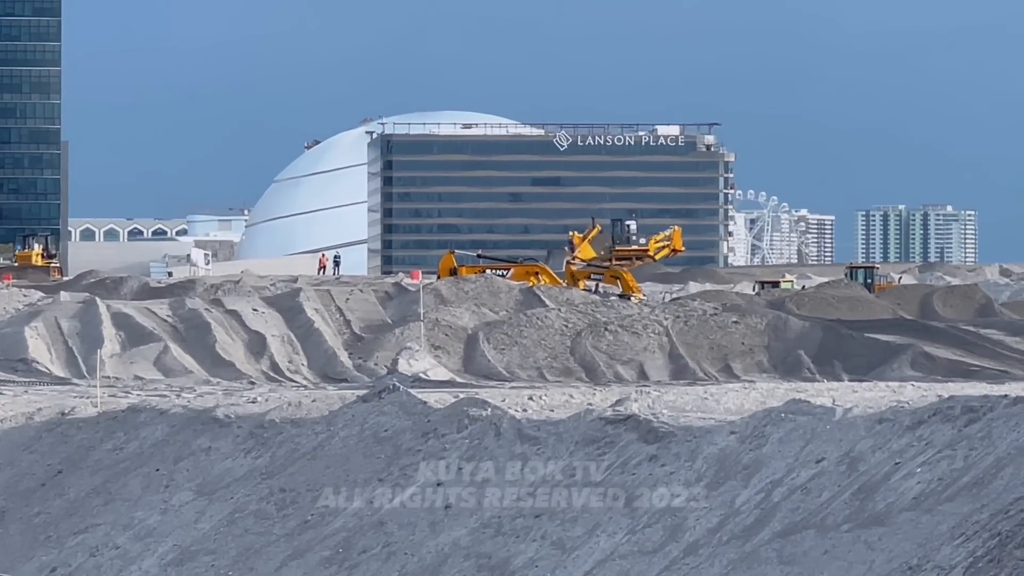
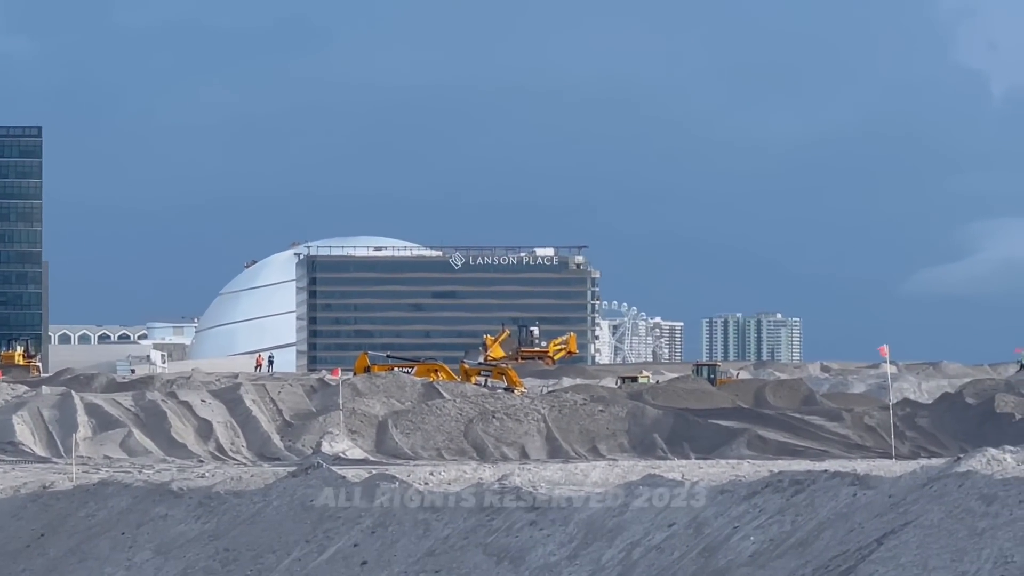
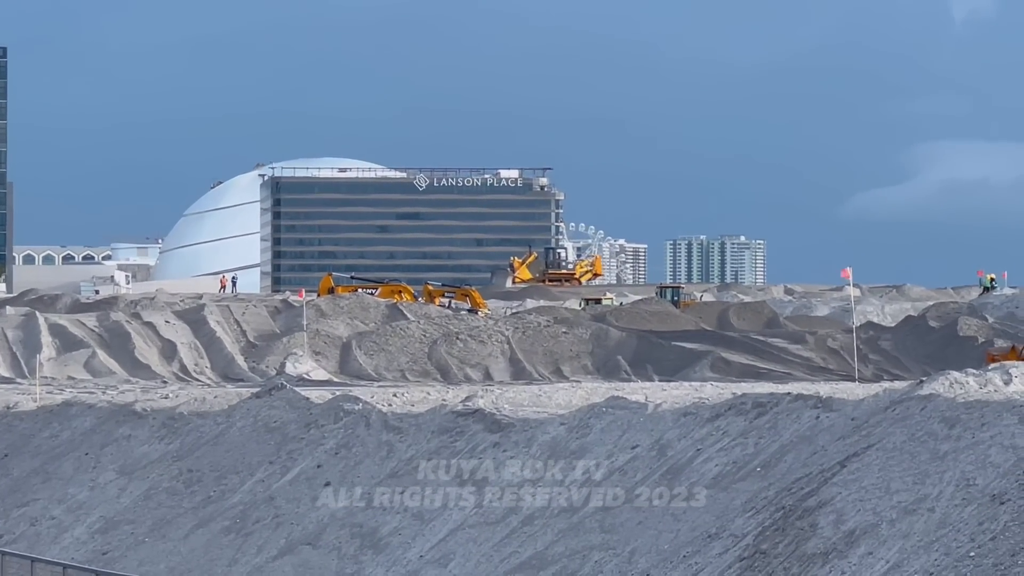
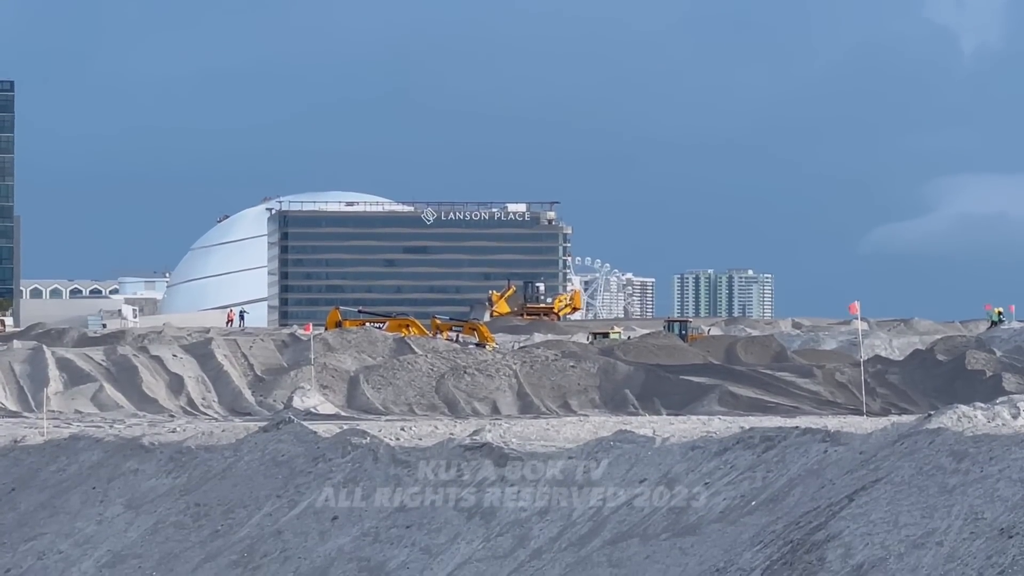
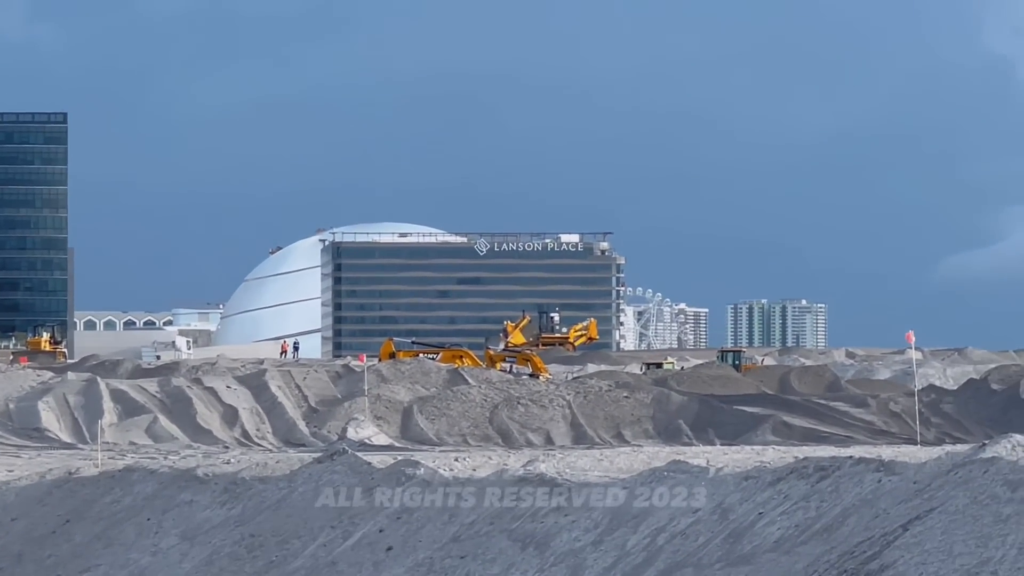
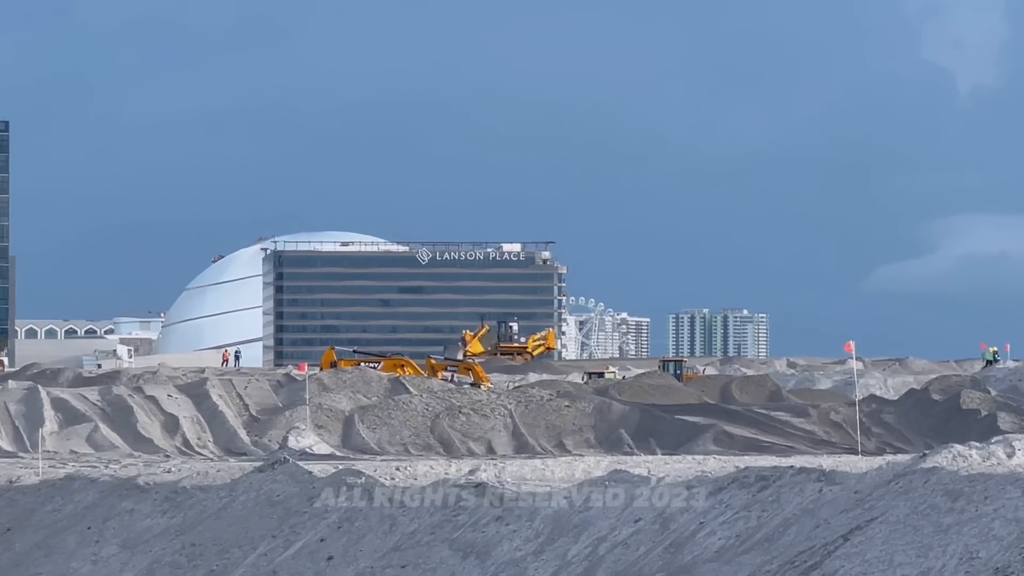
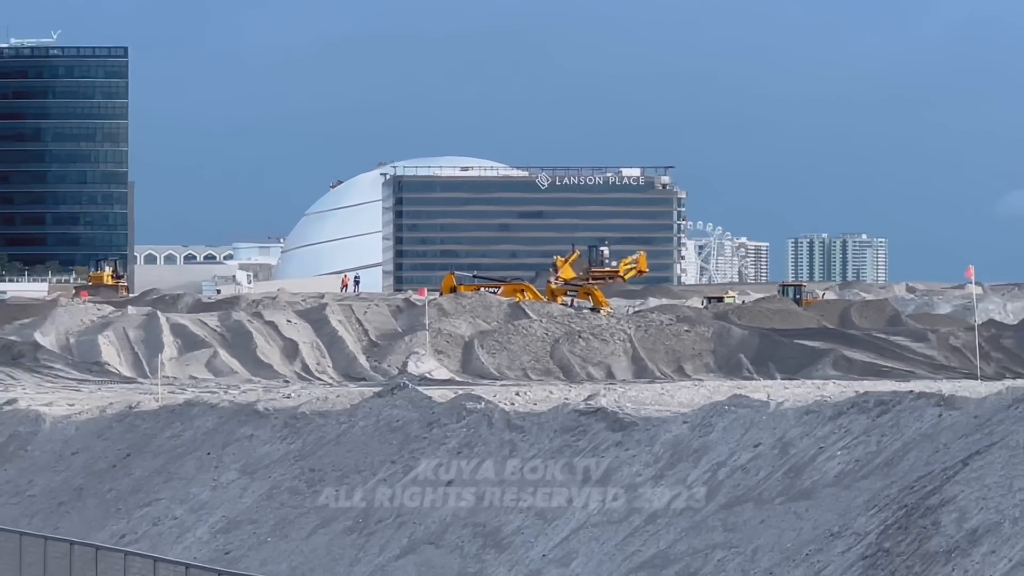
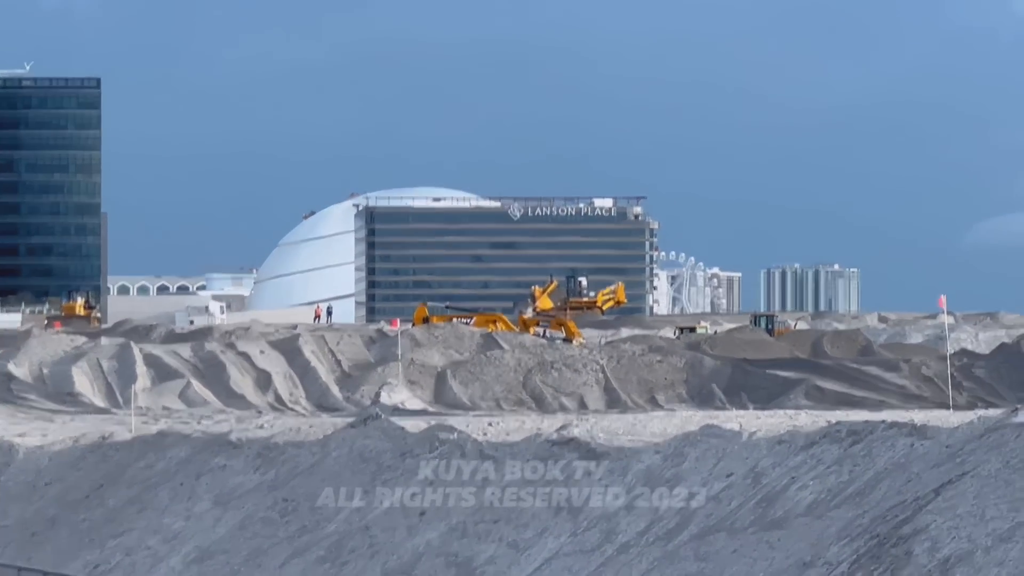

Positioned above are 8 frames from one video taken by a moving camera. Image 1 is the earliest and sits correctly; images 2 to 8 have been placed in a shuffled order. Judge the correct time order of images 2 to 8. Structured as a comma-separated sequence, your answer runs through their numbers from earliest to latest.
7, 8, 5, 2, 6, 4, 3
